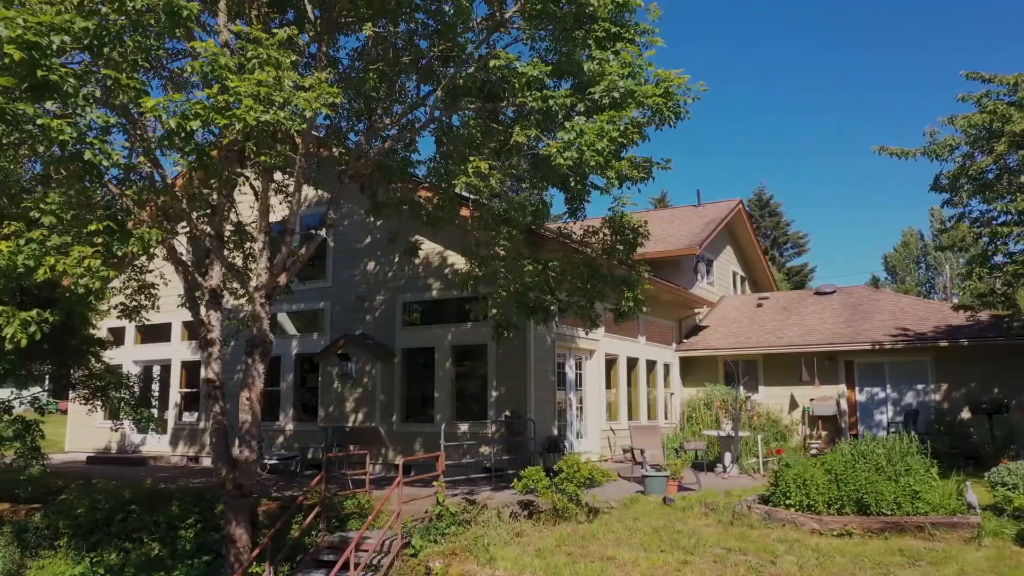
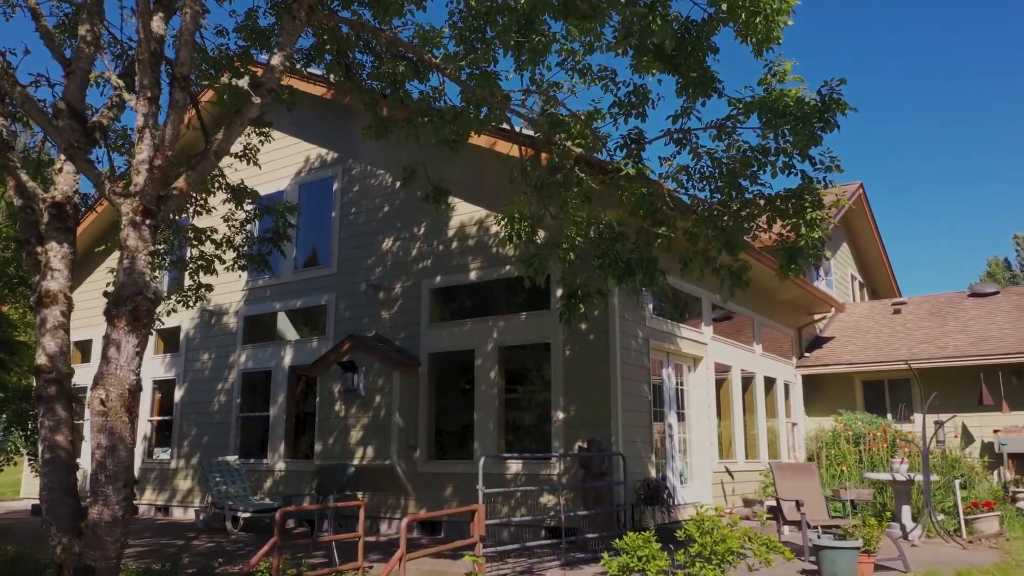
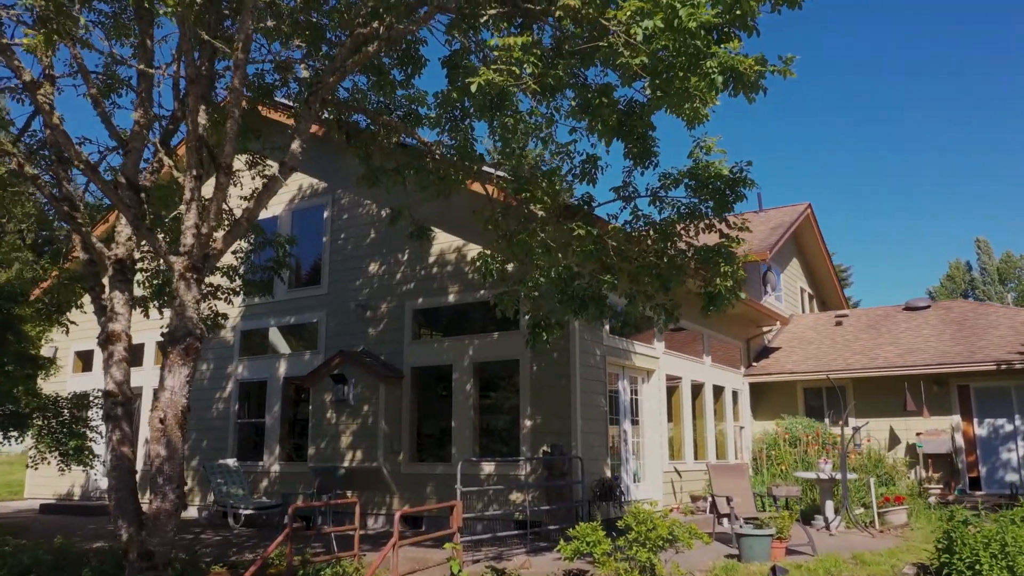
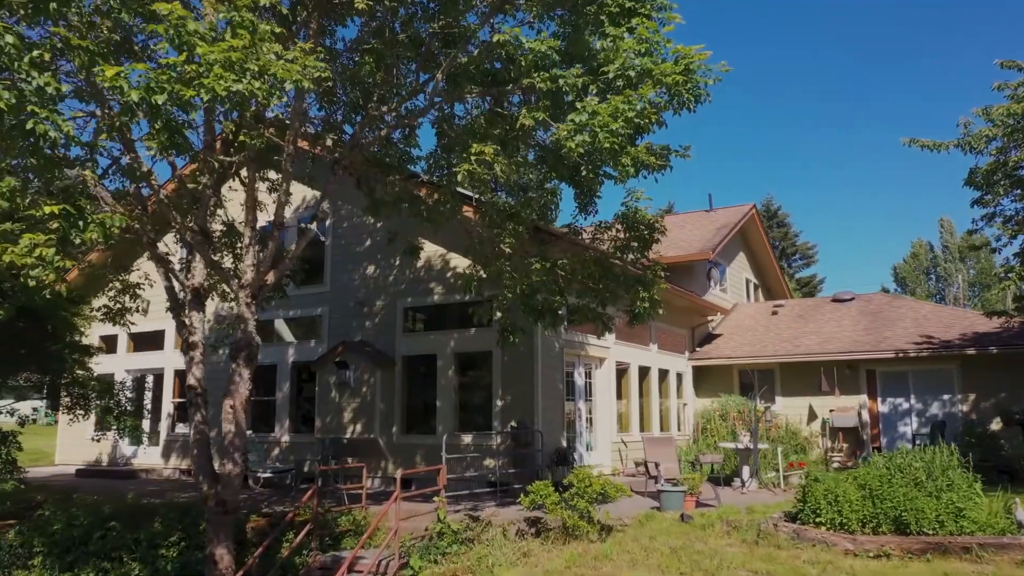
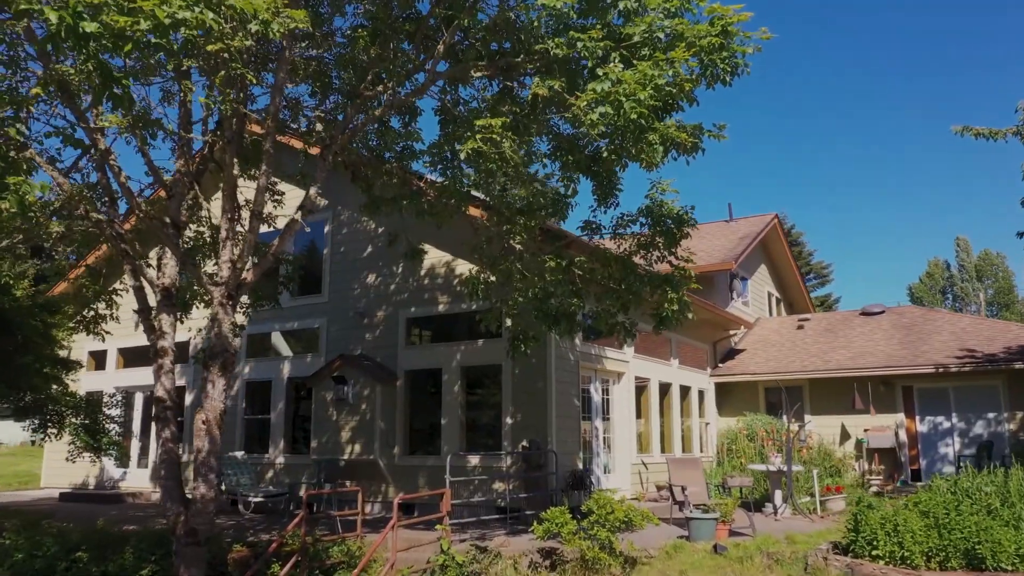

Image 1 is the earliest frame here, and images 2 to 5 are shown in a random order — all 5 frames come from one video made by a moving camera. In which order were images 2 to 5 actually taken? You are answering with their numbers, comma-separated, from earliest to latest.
4, 5, 3, 2
